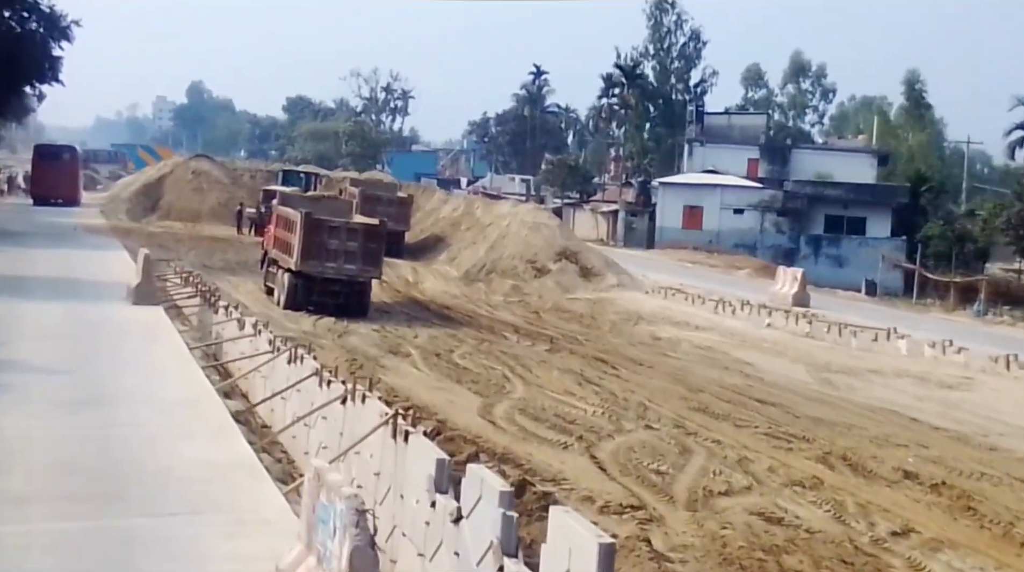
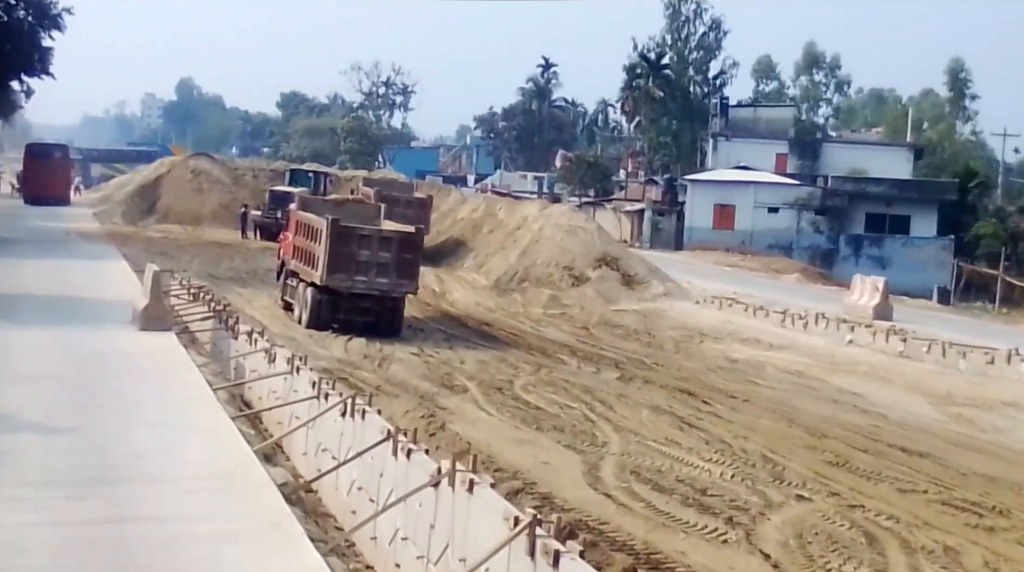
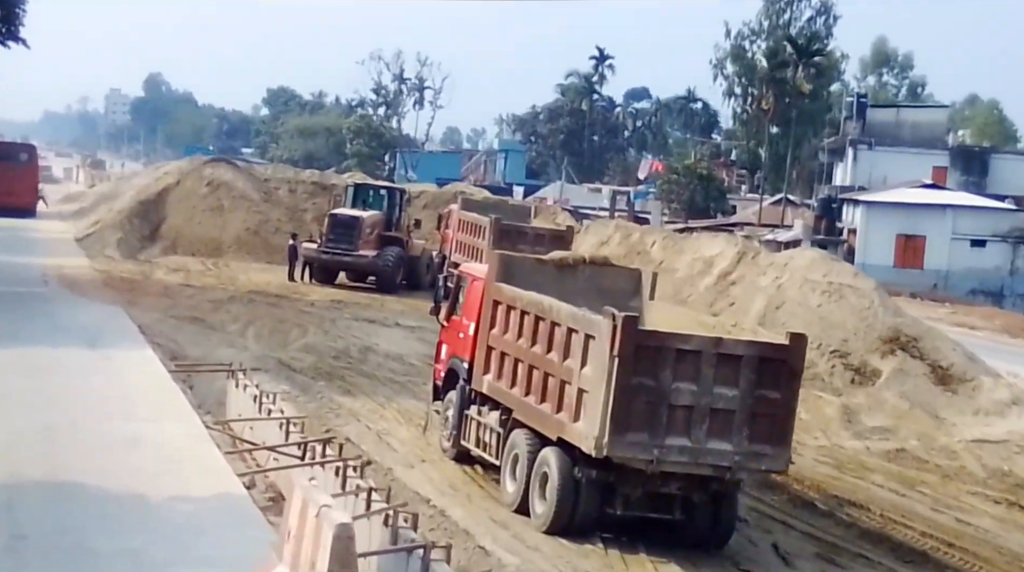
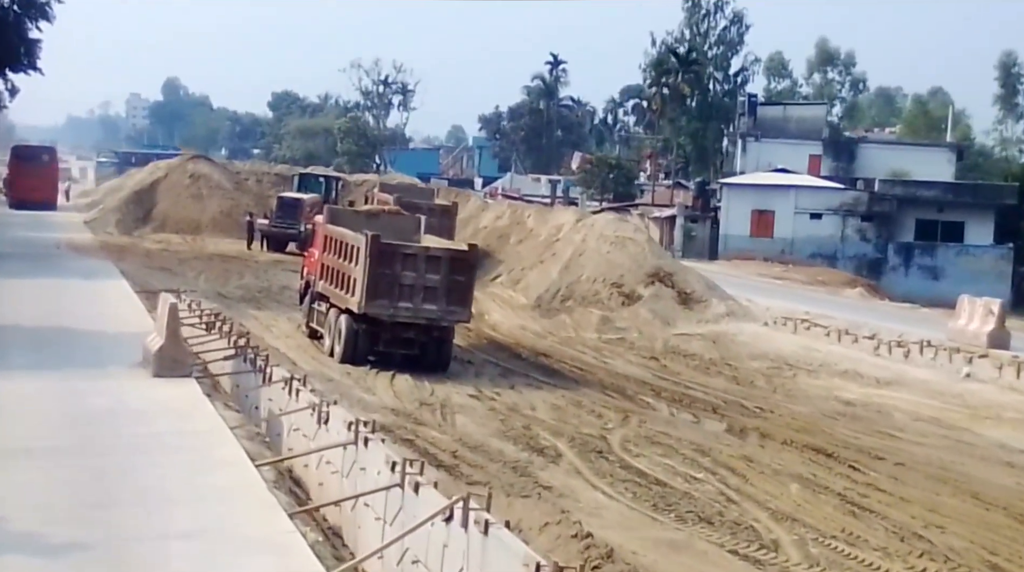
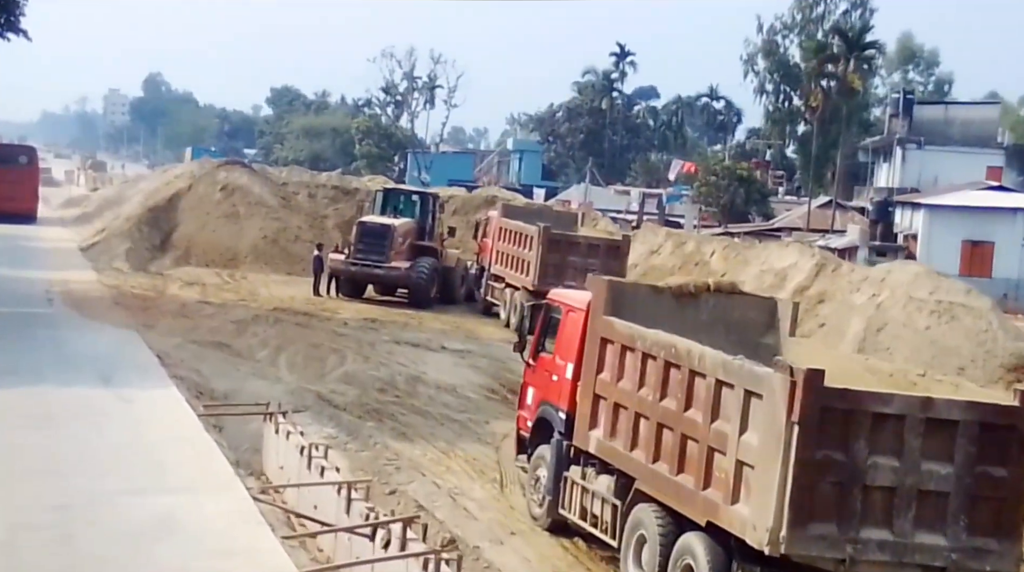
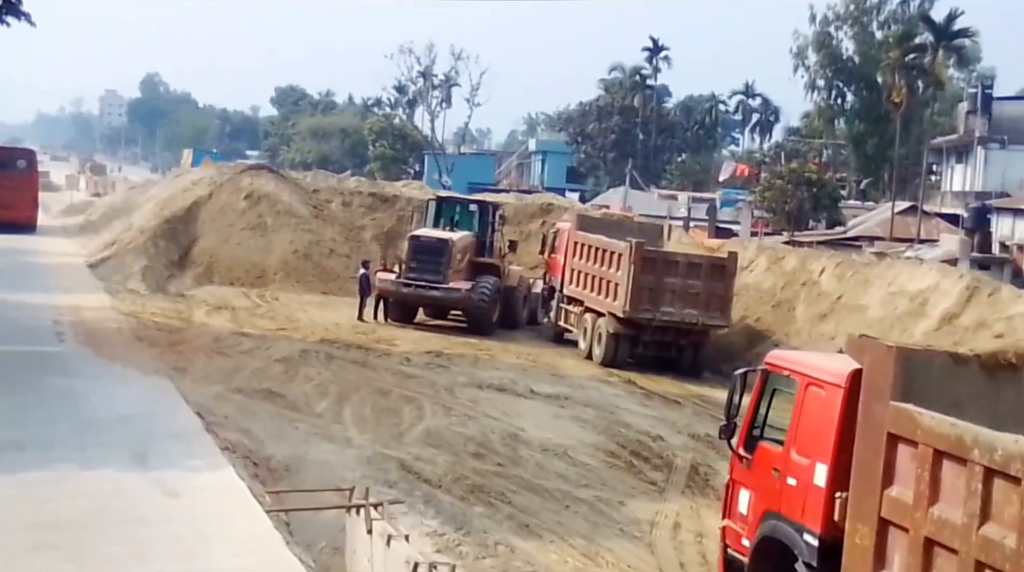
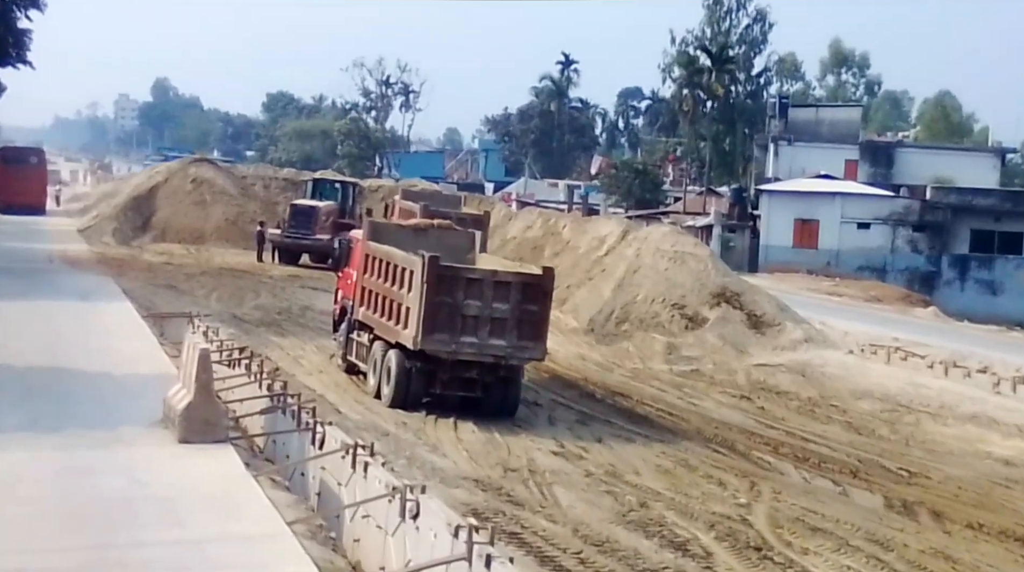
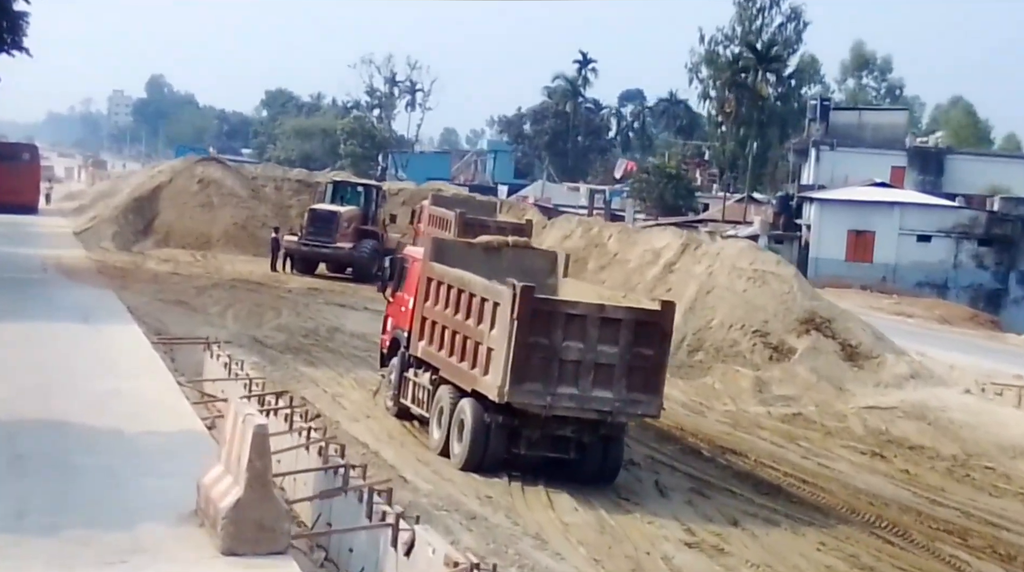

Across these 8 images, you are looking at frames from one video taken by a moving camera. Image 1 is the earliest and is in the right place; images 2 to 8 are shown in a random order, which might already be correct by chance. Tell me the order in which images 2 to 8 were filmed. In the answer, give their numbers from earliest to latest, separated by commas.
2, 4, 7, 8, 3, 5, 6
